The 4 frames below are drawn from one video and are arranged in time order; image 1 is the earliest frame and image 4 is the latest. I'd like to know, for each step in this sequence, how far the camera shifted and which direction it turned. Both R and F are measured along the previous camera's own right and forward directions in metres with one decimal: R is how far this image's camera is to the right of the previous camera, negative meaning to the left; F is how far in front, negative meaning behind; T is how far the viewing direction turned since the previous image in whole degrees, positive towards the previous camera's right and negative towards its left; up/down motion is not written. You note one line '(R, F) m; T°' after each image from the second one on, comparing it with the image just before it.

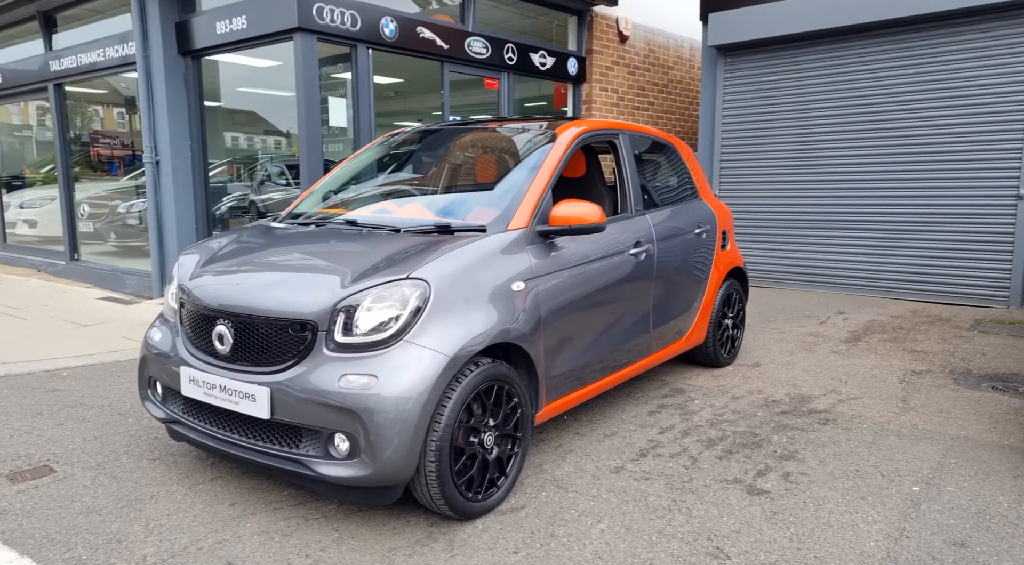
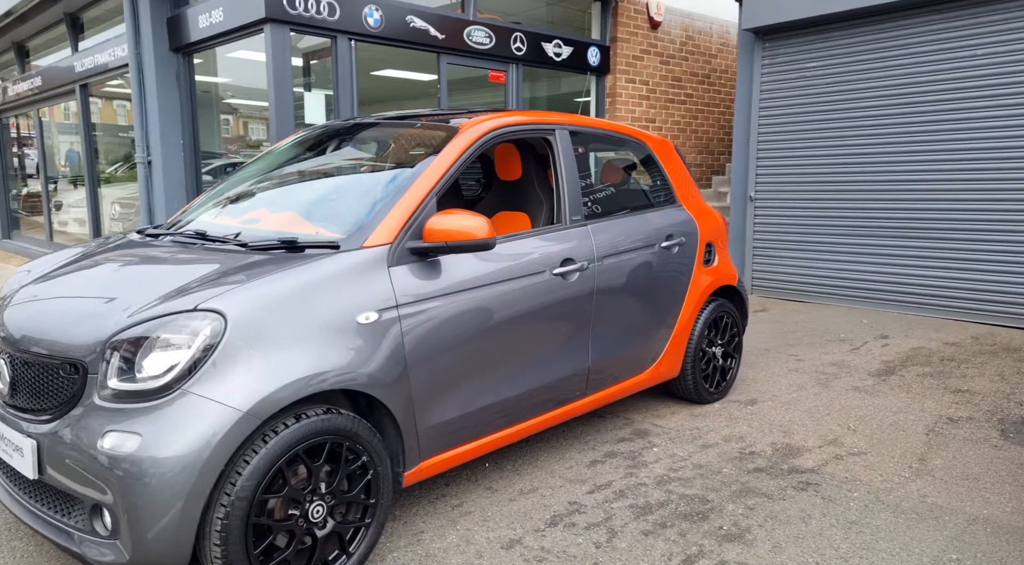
(+0.9, +0.7) m; -7°
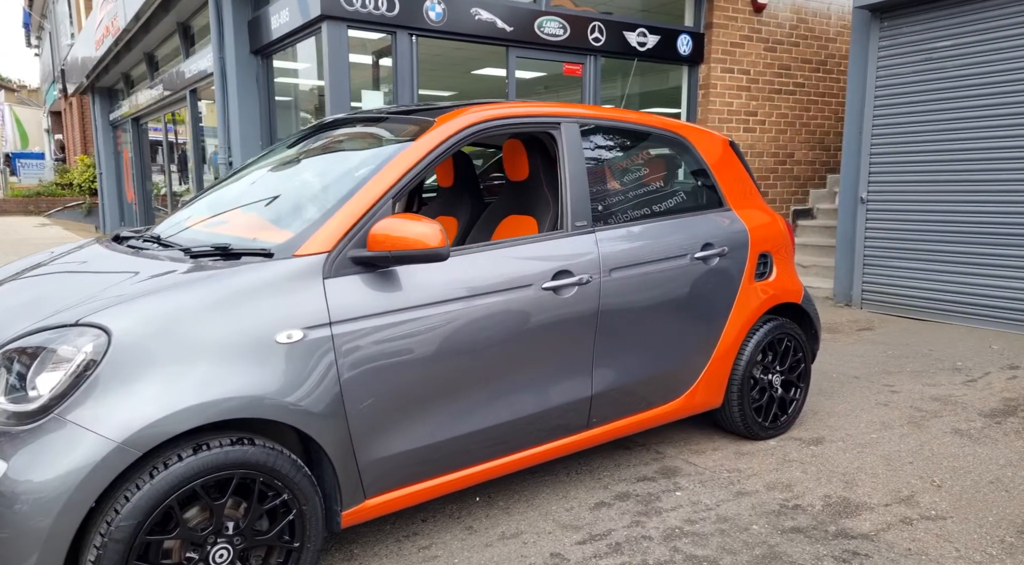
(+0.6, +0.5) m; -10°
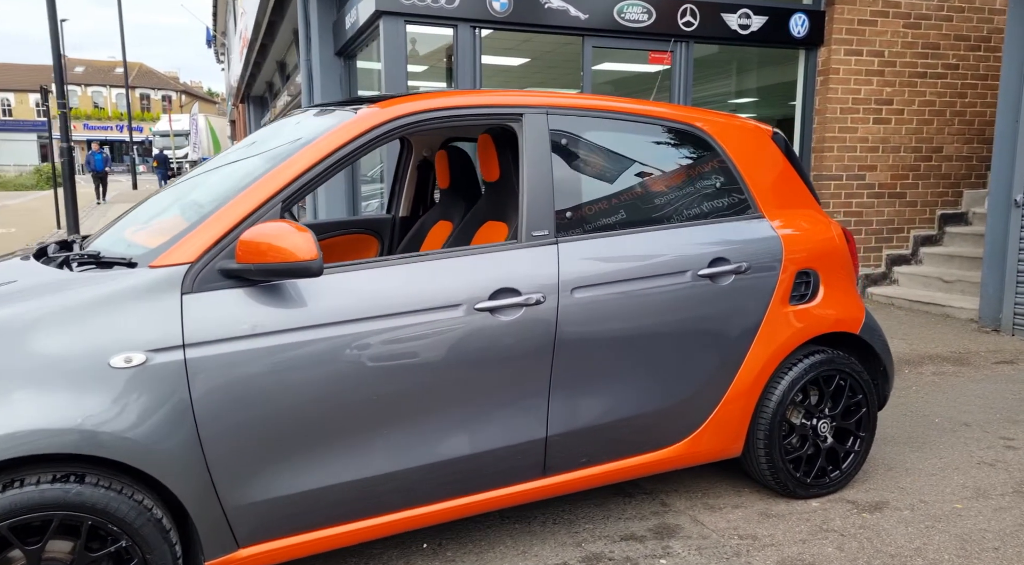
(+0.8, +0.5) m; -13°
